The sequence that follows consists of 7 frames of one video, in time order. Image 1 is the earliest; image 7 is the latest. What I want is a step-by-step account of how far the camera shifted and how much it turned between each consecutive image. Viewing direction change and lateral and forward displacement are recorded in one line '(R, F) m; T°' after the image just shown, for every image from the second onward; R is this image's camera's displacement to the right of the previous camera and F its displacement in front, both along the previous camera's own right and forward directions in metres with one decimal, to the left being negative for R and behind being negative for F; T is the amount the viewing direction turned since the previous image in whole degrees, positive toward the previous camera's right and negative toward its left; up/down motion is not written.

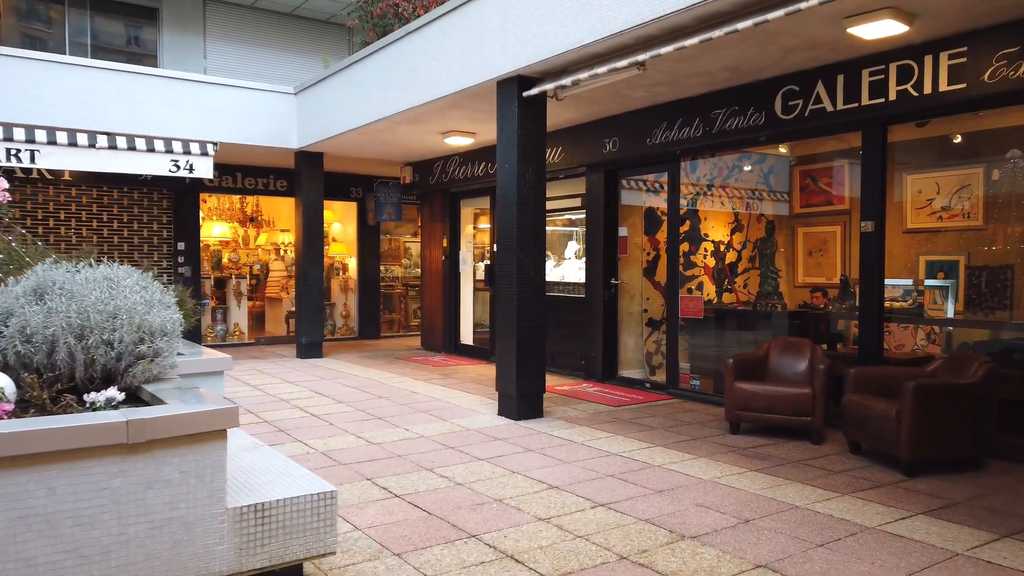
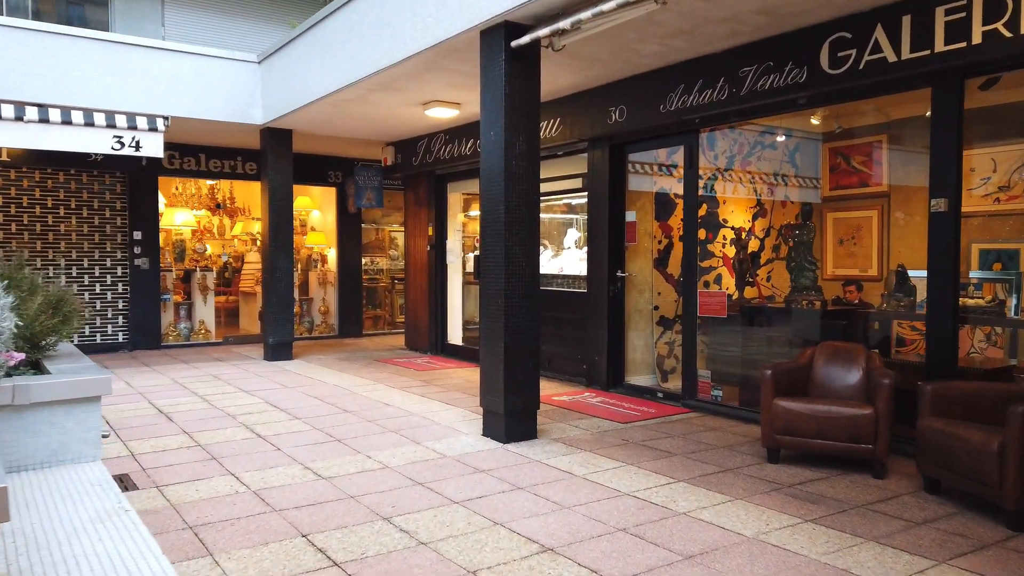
(+0.1, +1.2) m; 0°
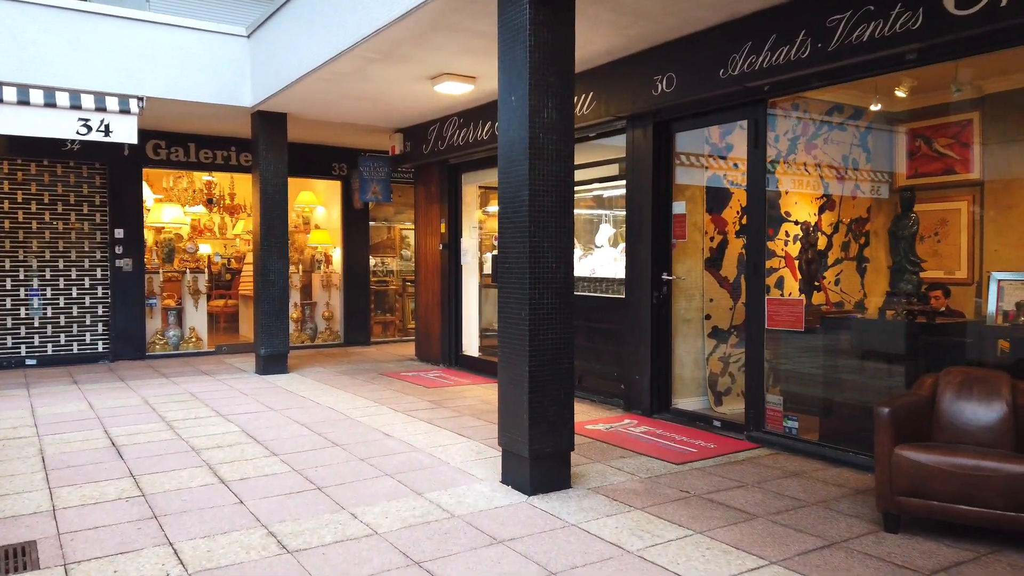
(0.0, +1.2) m; -2°
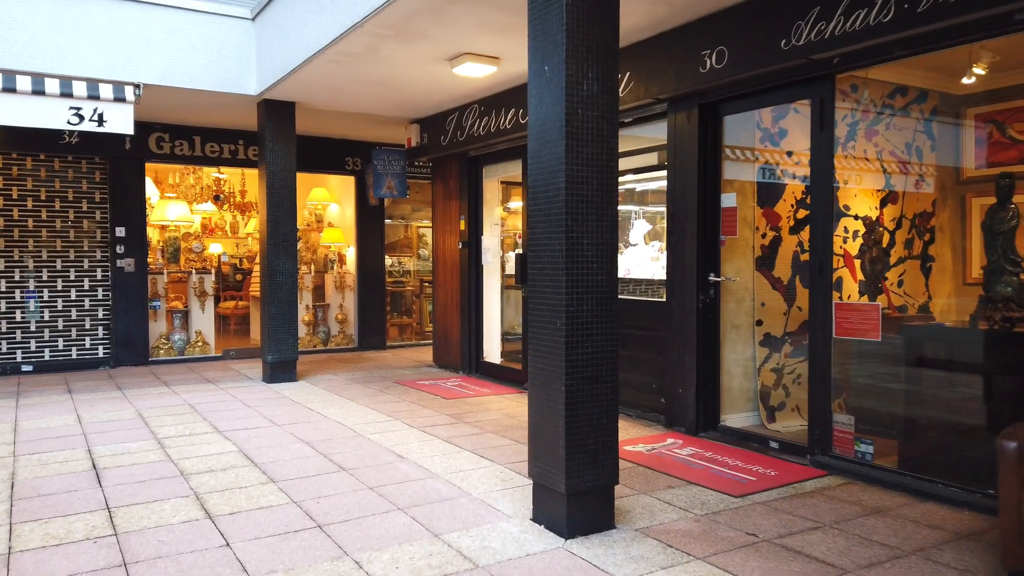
(-0.1, +0.7) m; -1°
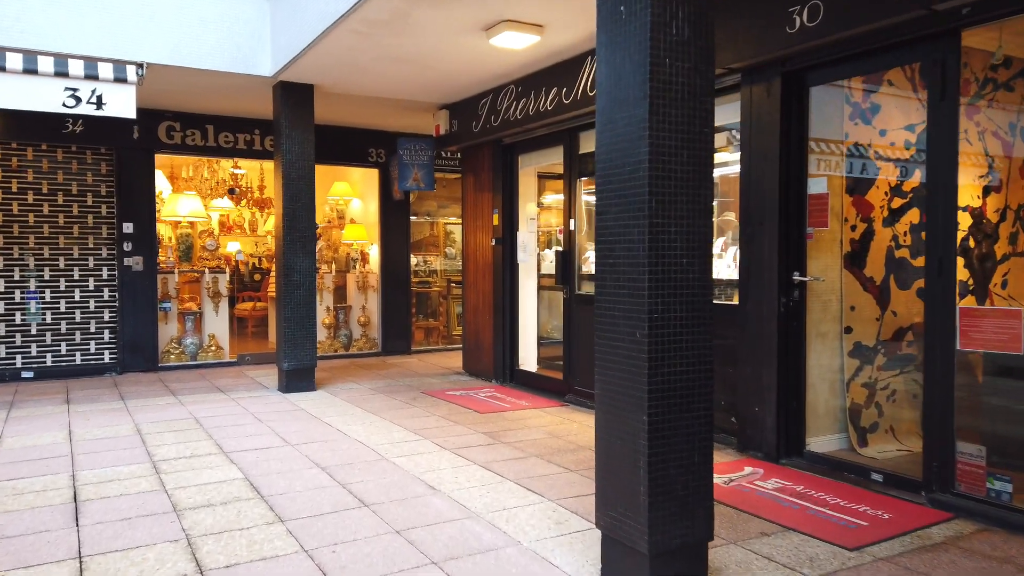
(-0.2, +0.8) m; -2°
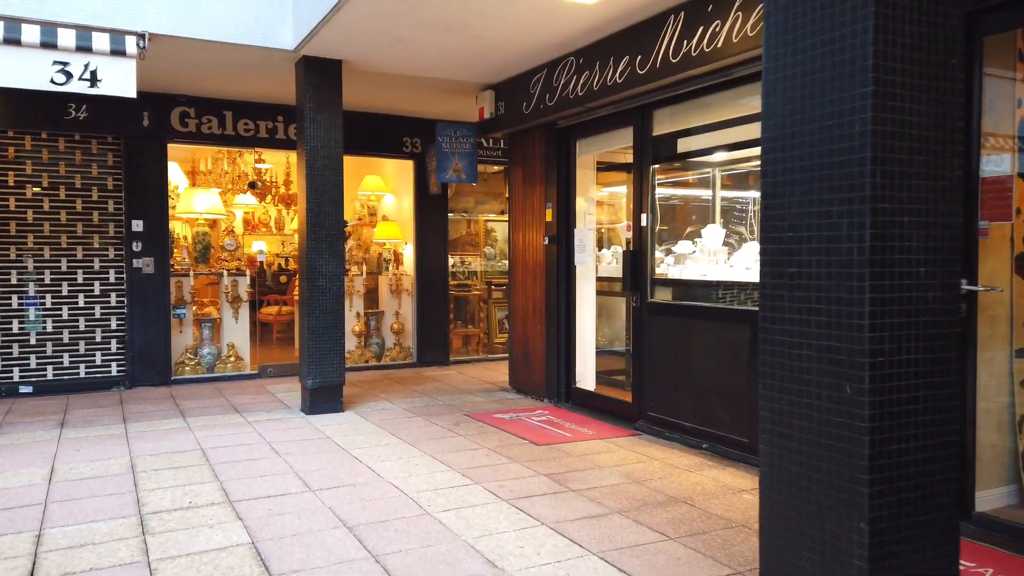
(-0.3, +1.0) m; -2°
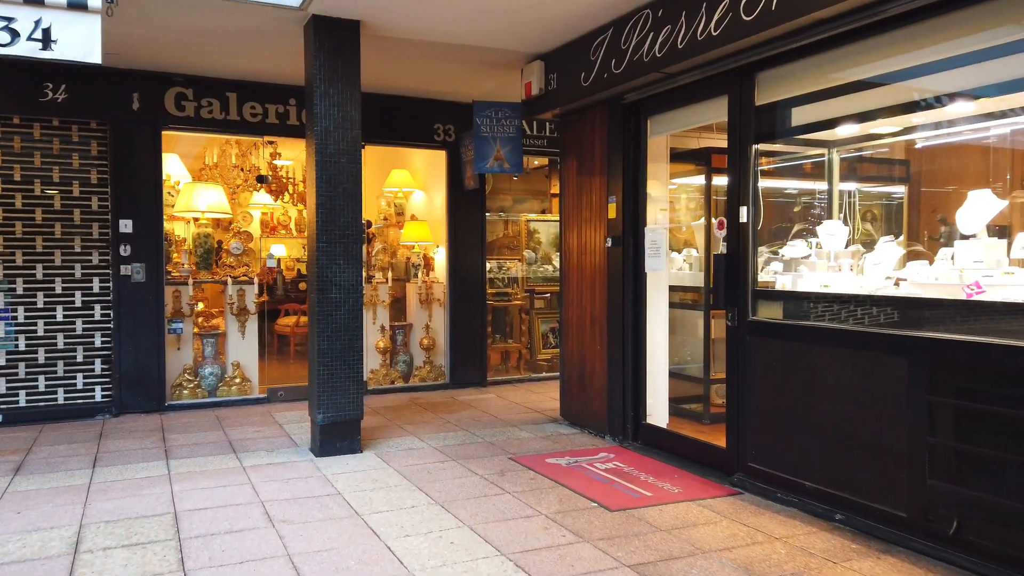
(-0.2, +1.2) m; -2°
